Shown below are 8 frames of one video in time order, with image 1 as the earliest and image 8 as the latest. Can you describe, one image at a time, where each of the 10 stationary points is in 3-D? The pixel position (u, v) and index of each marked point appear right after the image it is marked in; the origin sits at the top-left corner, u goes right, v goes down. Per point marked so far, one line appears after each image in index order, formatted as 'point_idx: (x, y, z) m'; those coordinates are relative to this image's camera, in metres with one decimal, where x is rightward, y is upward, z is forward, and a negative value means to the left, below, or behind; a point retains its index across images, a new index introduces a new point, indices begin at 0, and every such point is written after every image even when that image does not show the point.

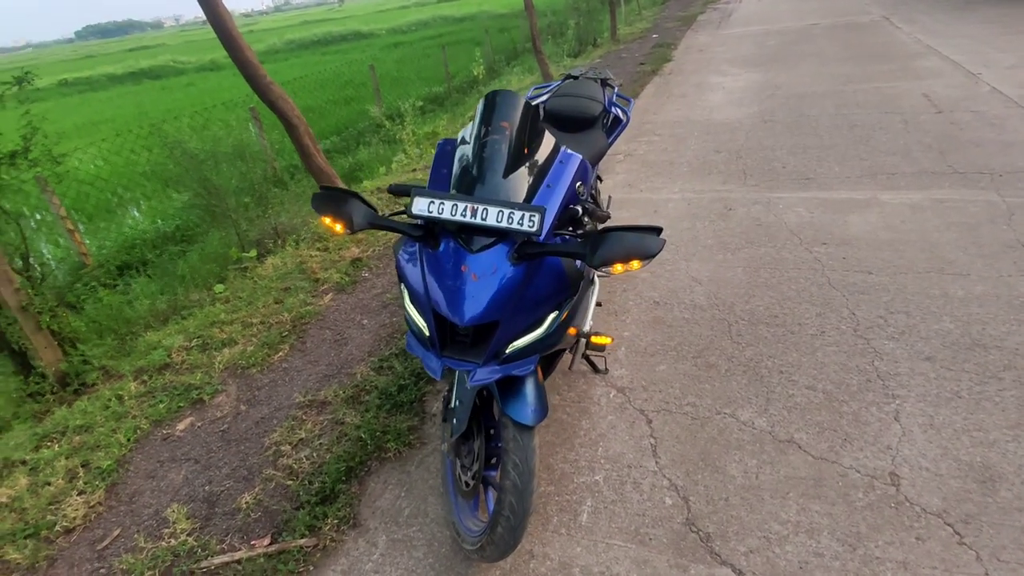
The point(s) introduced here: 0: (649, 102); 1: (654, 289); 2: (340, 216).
0: (+2.1, +2.8, +8.5) m
1: (+1.0, 0.0, +3.8) m
2: (-0.6, +0.2, +1.8) m
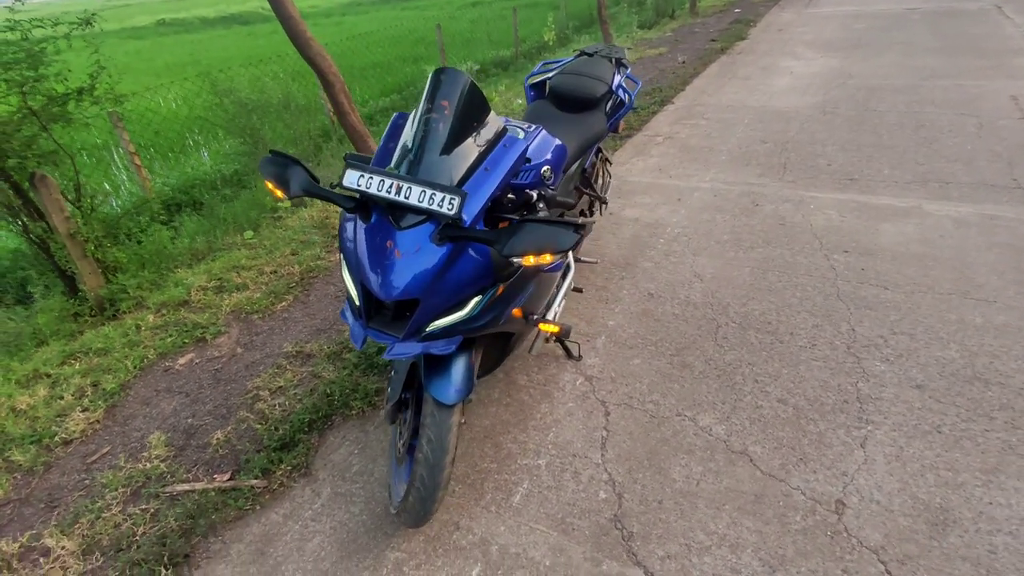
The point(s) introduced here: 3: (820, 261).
0: (+2.8, +3.0, +8.1) m
1: (+0.9, 0.0, +3.7) m
2: (-0.8, +0.4, +1.9) m
3: (+2.1, +0.2, +3.8) m
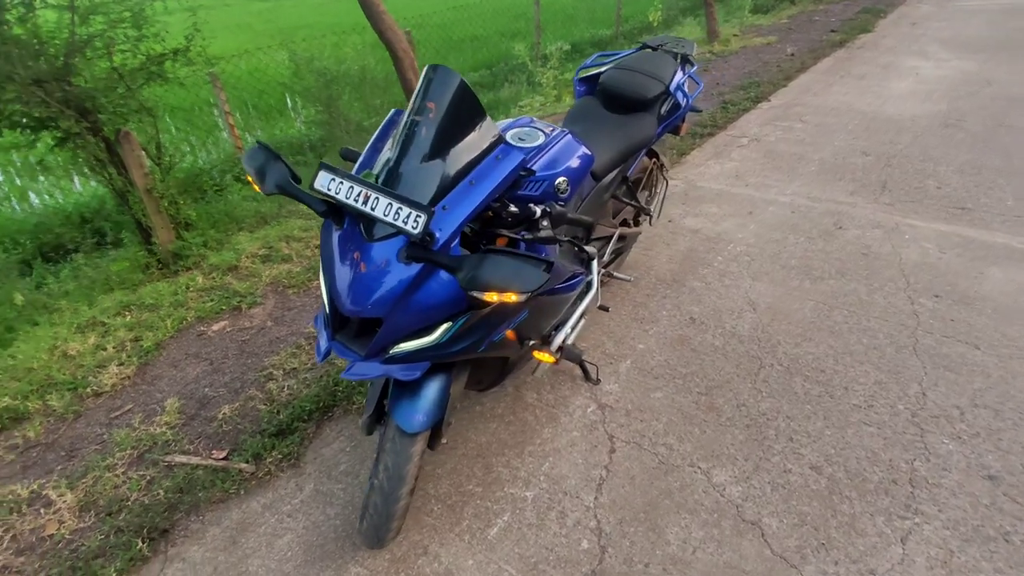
0: (+3.9, +2.7, +7.3) m
1: (+1.1, -0.1, +3.4) m
2: (-0.8, +0.4, +1.8) m
3: (+2.2, -0.1, +3.3) m
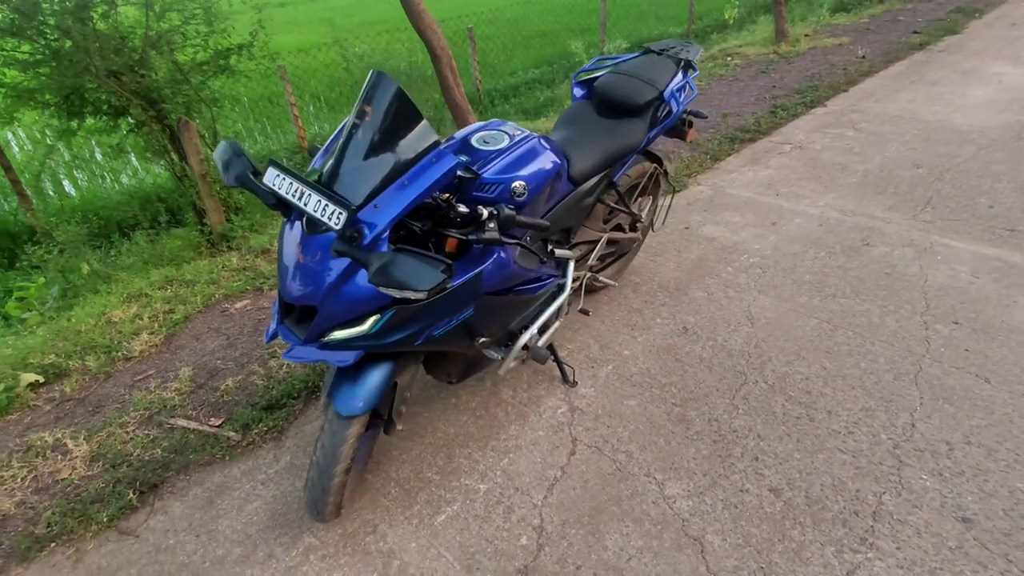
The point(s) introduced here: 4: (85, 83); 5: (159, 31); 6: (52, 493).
0: (+4.5, +2.5, +6.9) m
1: (+1.1, -0.2, +3.3) m
2: (-1.0, +0.4, +1.9) m
3: (+2.2, -0.2, +3.1) m
4: (-3.8, +1.8, +5.0) m
5: (-3.3, +2.4, +5.3) m
6: (-2.1, -0.9, +2.6) m
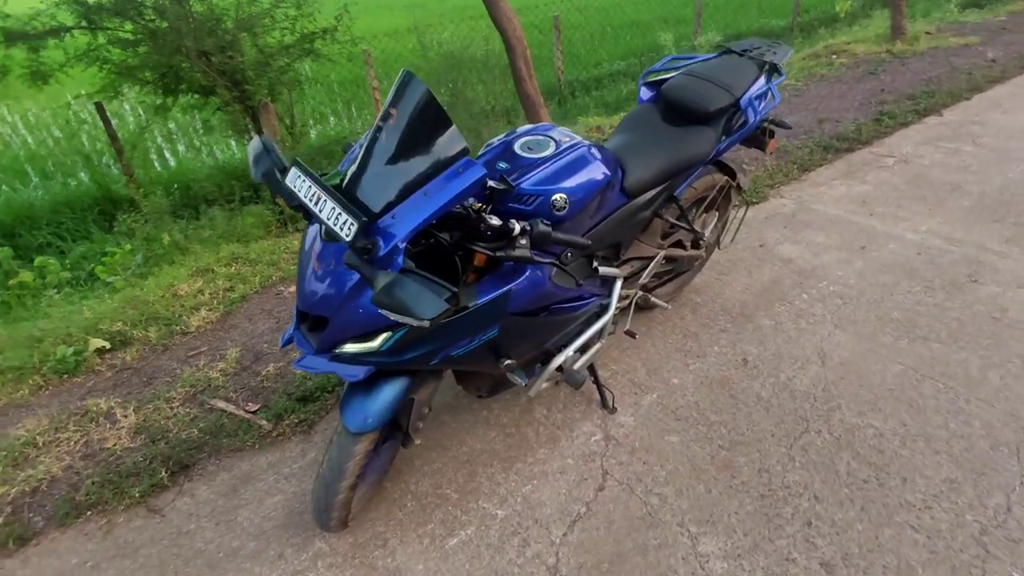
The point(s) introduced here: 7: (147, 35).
0: (+5.4, +2.1, +6.0) m
1: (+1.3, -0.3, +3.0) m
2: (-0.9, +0.4, +1.9) m
3: (+2.4, -0.5, +2.6) m
4: (-3.1, +2.1, +5.3) m
5: (-2.6, +2.7, +5.5) m
6: (-2.0, -0.8, +2.7) m
7: (-3.4, +2.3, +5.2) m
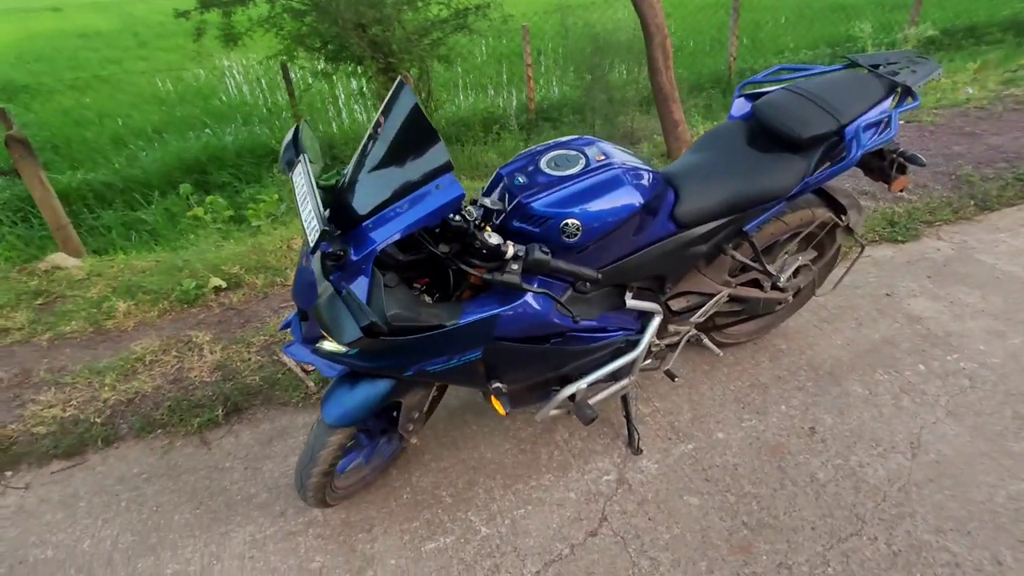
0: (+6.5, +1.2, +4.3) m
1: (+1.5, -0.6, +2.6) m
2: (-0.8, +0.5, +1.9) m
3: (+2.3, -0.9, +1.9) m
4: (-1.8, +2.6, +5.7) m
5: (-1.1, +3.1, +5.8) m
6: (-1.8, -0.5, +3.1) m
7: (-2.0, +2.9, +5.7) m
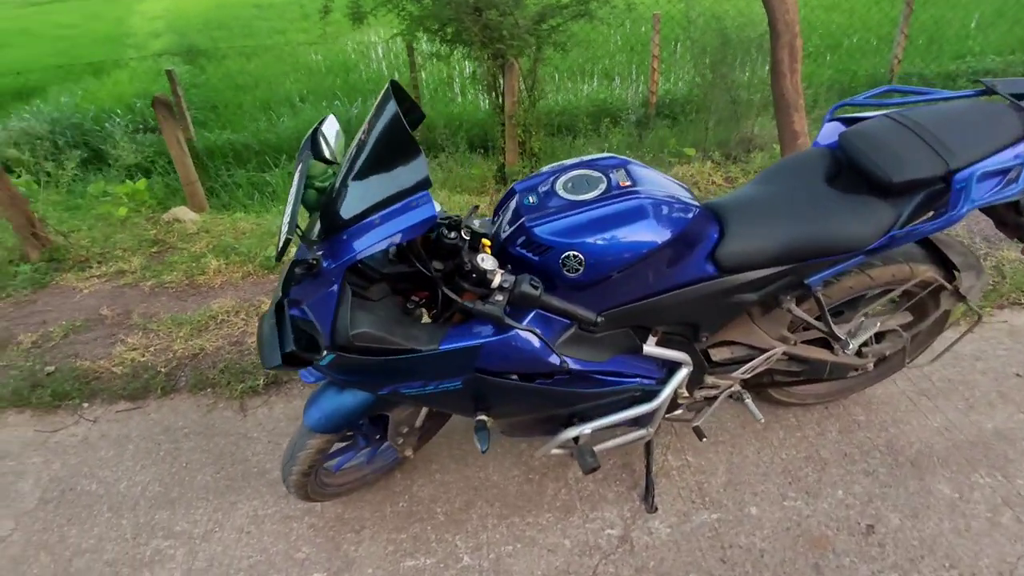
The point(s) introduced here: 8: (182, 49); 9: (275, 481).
0: (+6.9, +0.2, +2.8) m
1: (+1.5, -0.8, +2.1) m
2: (-0.7, +0.5, +1.9) m
3: (+2.2, -1.3, +1.3) m
4: (-0.6, +2.7, +5.7) m
5: (+0.1, +3.1, +5.6) m
6: (-1.6, -0.4, +3.3) m
7: (-0.8, +3.1, +5.7) m
8: (-4.9, +3.5, +8.3) m
9: (-1.1, -0.9, +2.5) m
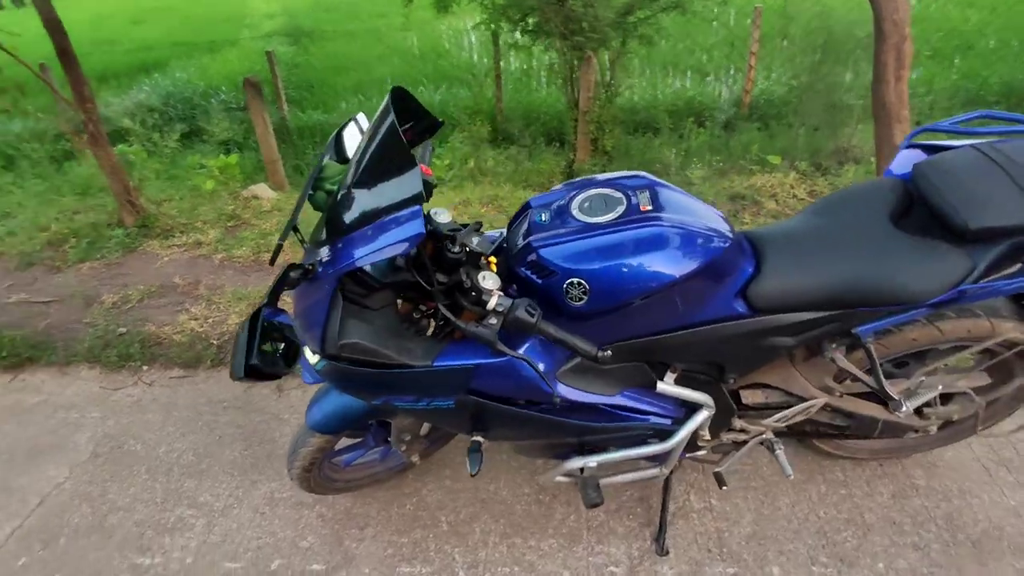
0: (+7.0, -0.4, +1.7) m
1: (+1.4, -1.0, +1.8) m
2: (-0.6, +0.5, +1.9) m
3: (+2.0, -1.6, +1.0) m
4: (+0.2, +2.8, +5.6) m
5: (+0.9, +3.1, +5.4) m
6: (-1.4, -0.3, +3.4) m
7: (0.0, +3.1, +5.6) m
8: (-3.6, +4.0, +8.8) m
9: (-1.0, -0.8, +2.6) m
